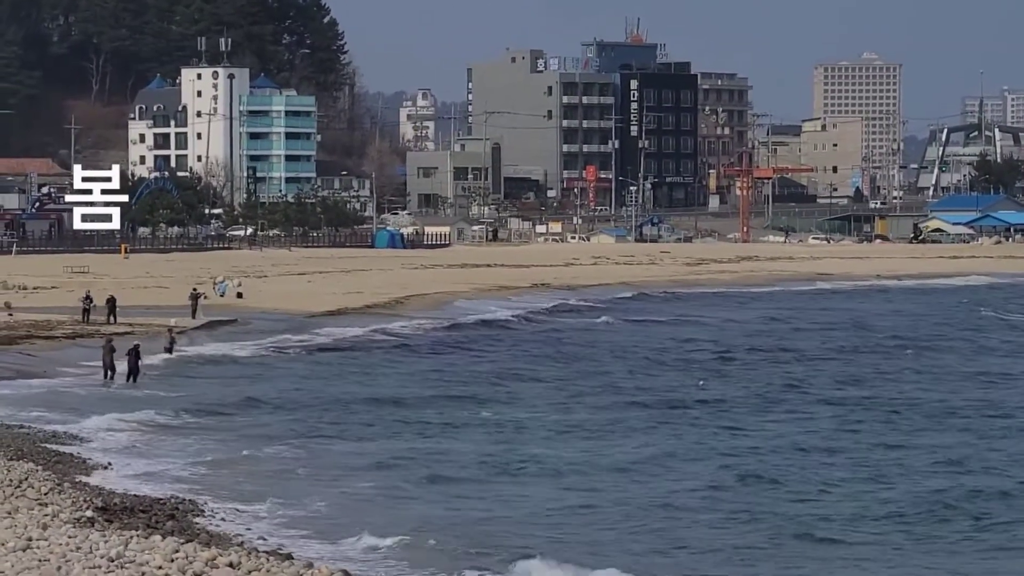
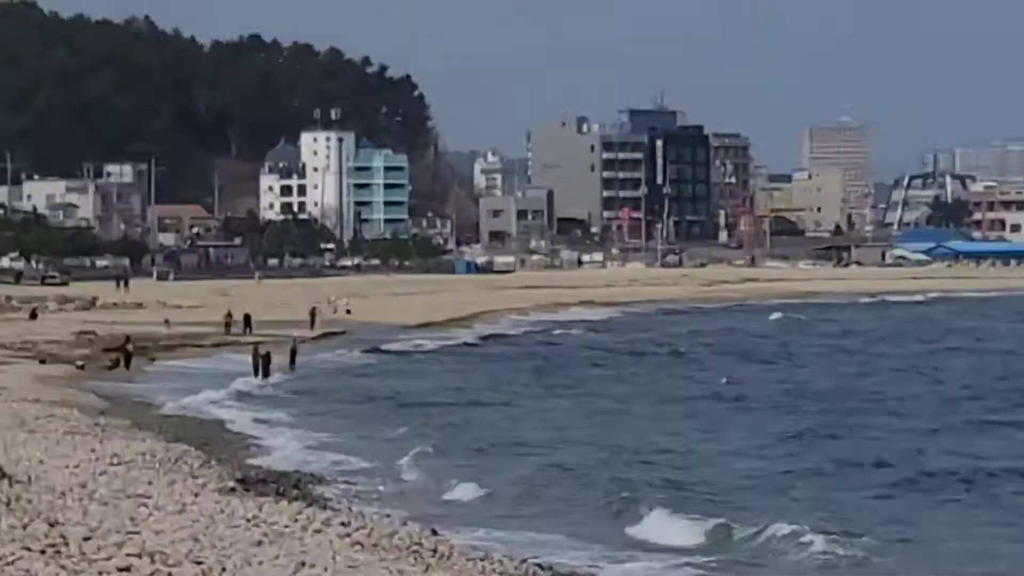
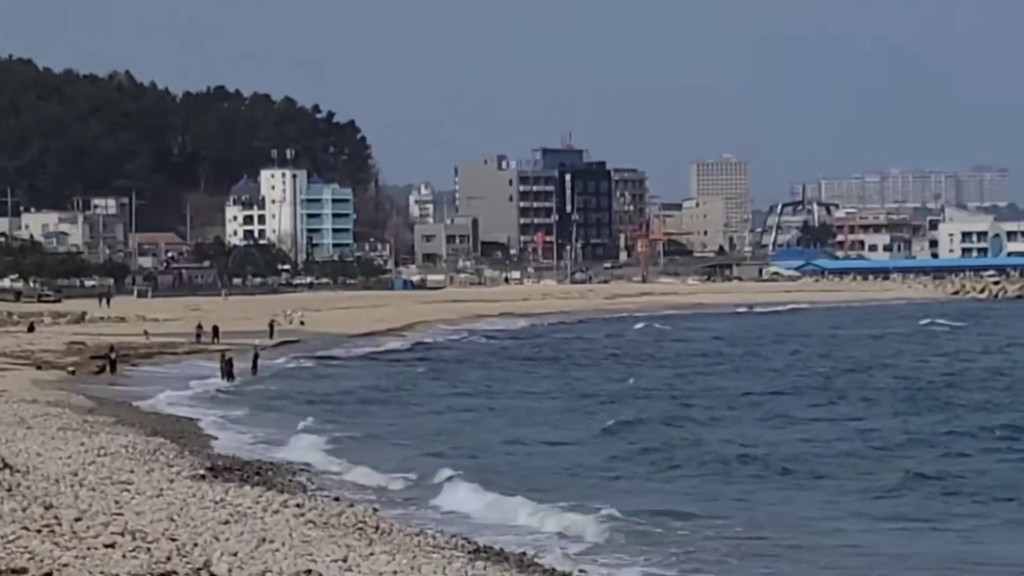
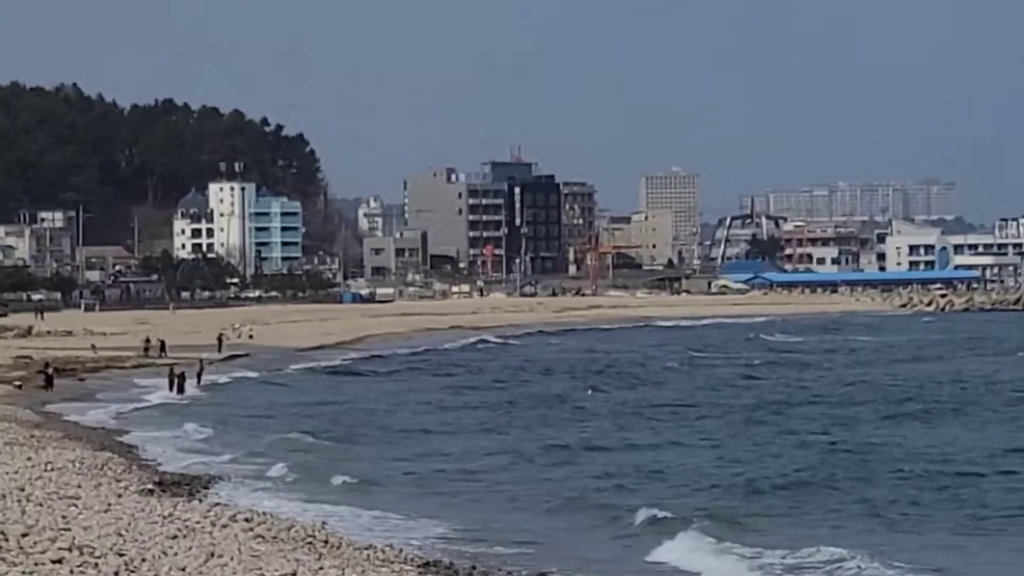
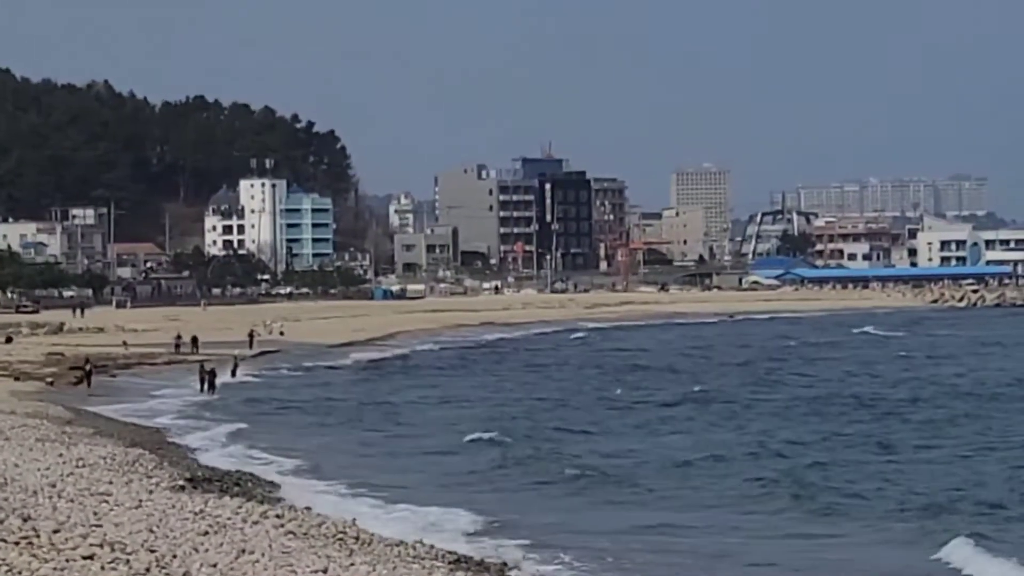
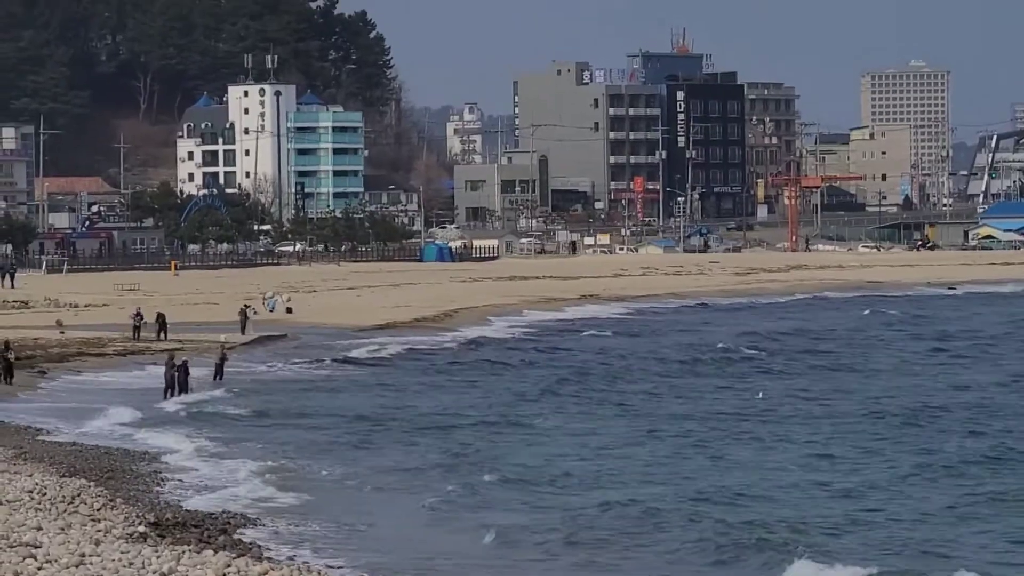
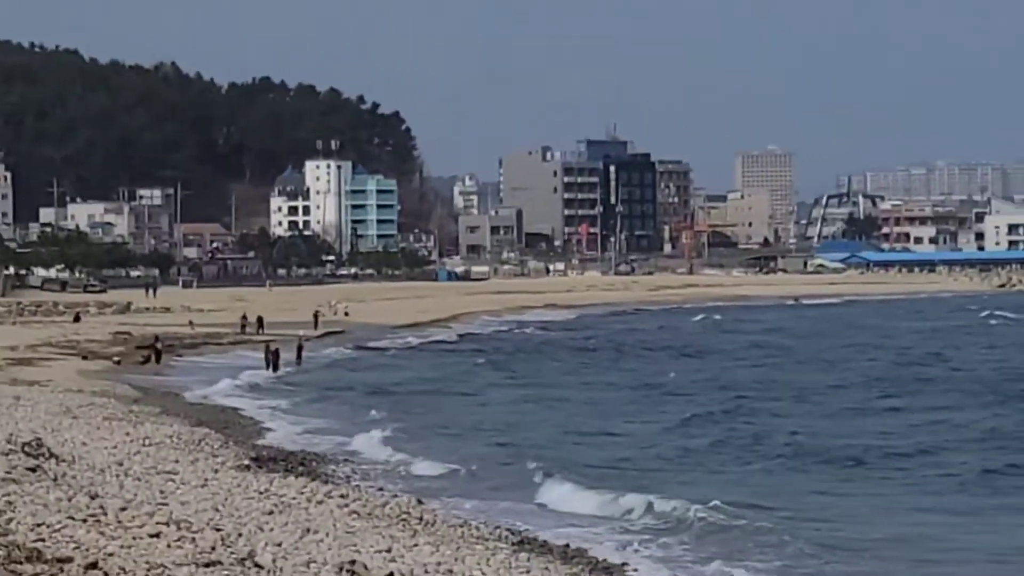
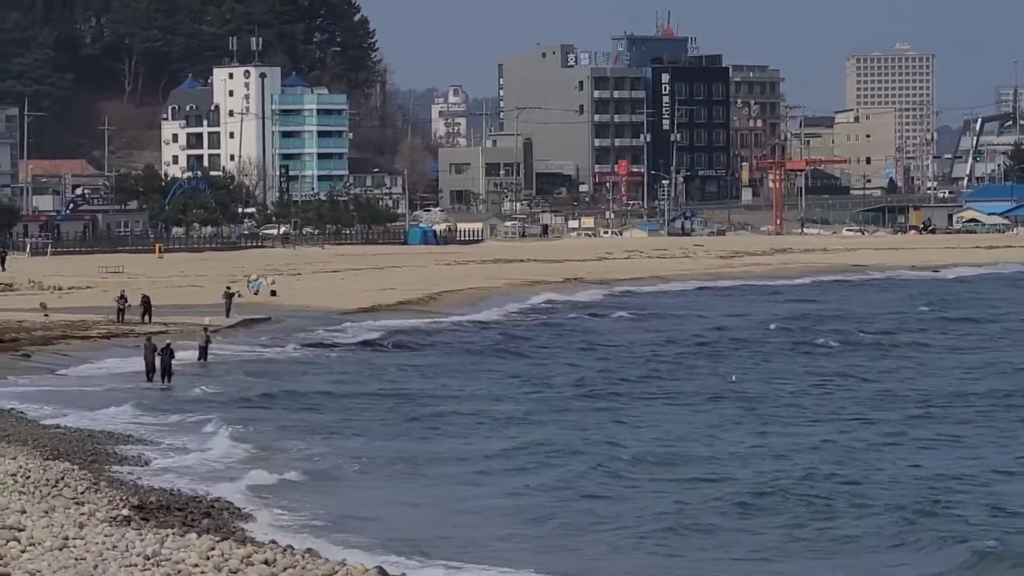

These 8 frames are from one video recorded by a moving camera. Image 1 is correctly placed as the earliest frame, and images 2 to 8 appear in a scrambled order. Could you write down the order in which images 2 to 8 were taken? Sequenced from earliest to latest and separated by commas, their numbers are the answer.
8, 6, 2, 7, 3, 5, 4
